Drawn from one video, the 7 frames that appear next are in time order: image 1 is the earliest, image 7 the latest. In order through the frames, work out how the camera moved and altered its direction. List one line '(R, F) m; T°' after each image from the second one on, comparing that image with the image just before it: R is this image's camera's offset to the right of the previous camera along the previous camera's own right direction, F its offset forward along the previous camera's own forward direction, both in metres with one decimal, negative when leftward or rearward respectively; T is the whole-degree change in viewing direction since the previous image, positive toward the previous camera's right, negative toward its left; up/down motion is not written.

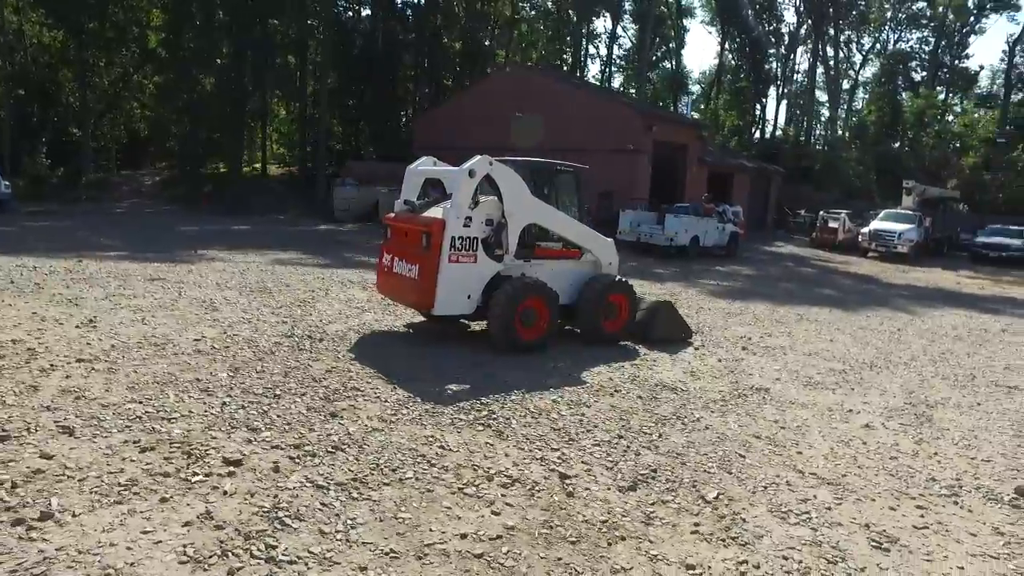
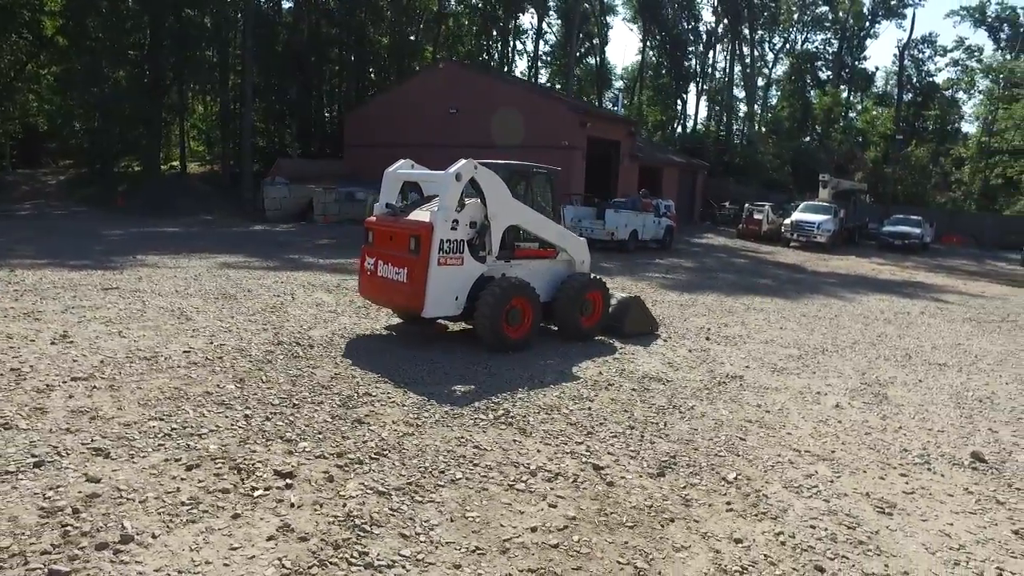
(-0.8, -0.2) m; +7°
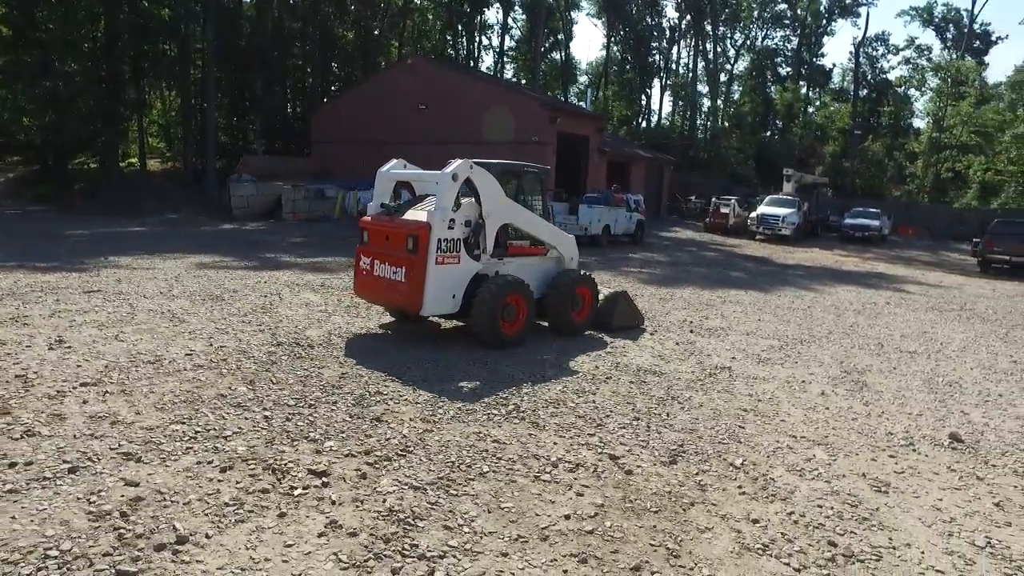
(-0.4, -0.2) m; +3°
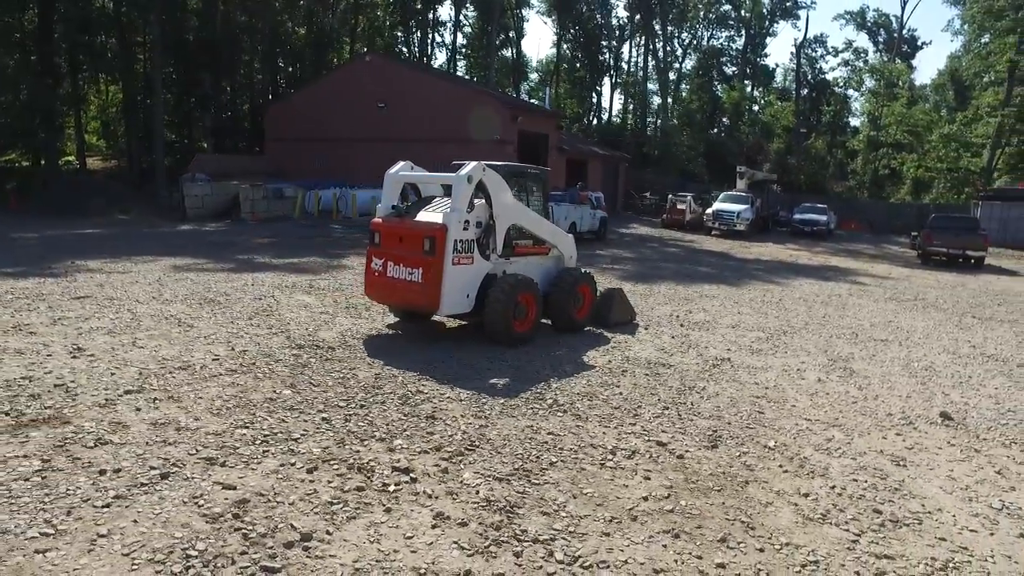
(-0.9, -0.2) m; +5°
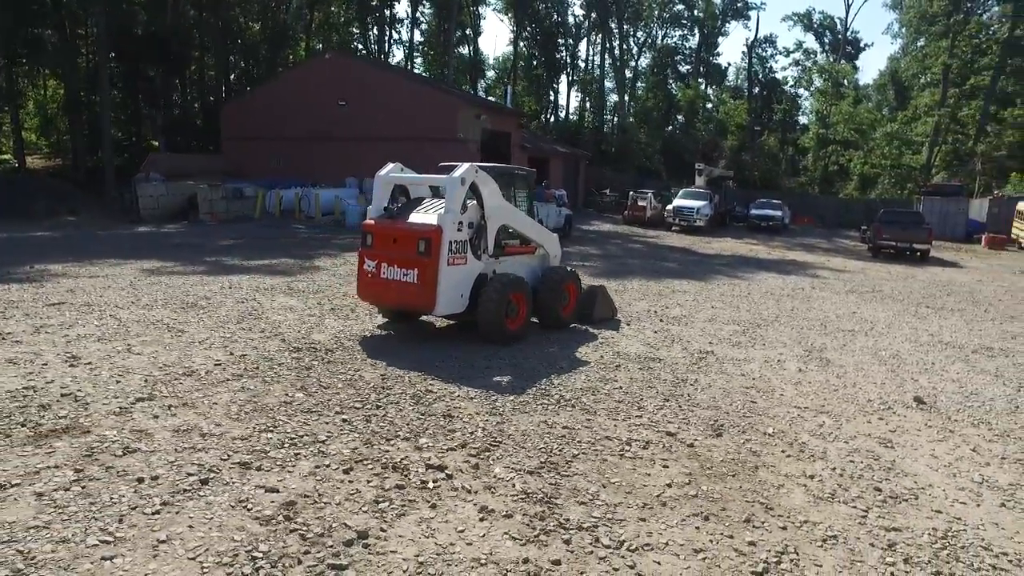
(-0.5, -0.2) m; +4°
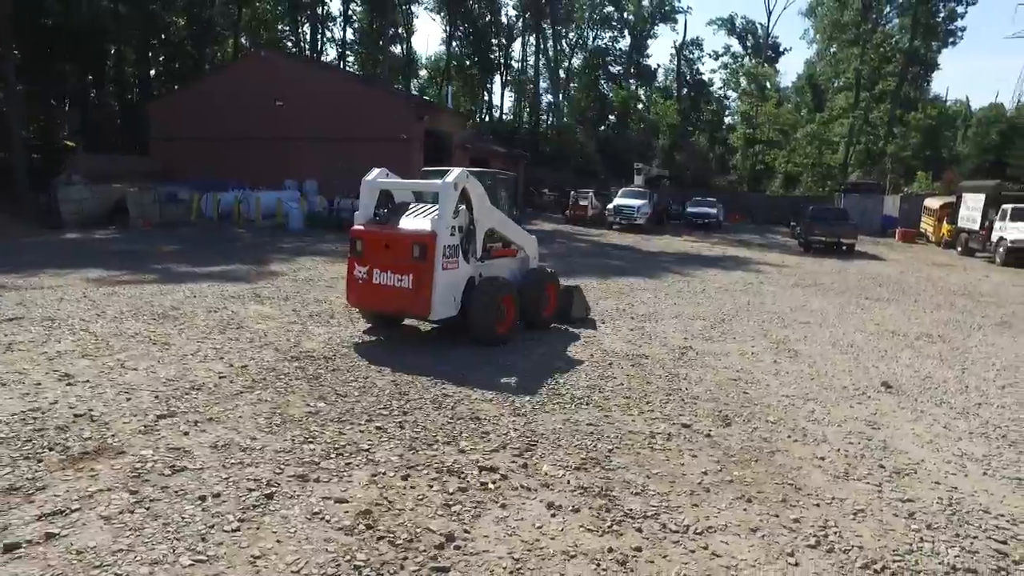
(-0.8, -0.1) m; +6°
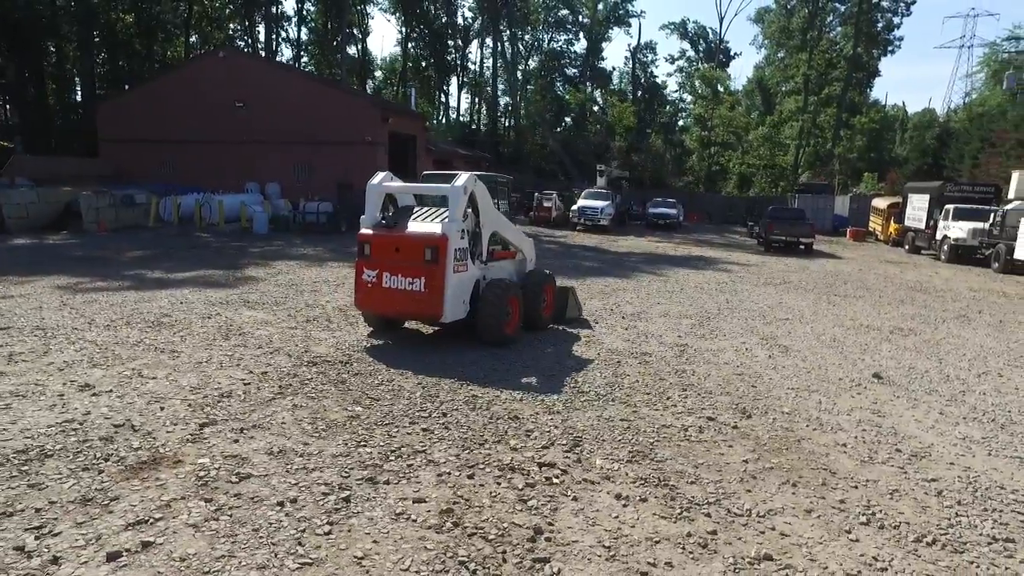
(-0.8, -0.1) m; +4°
